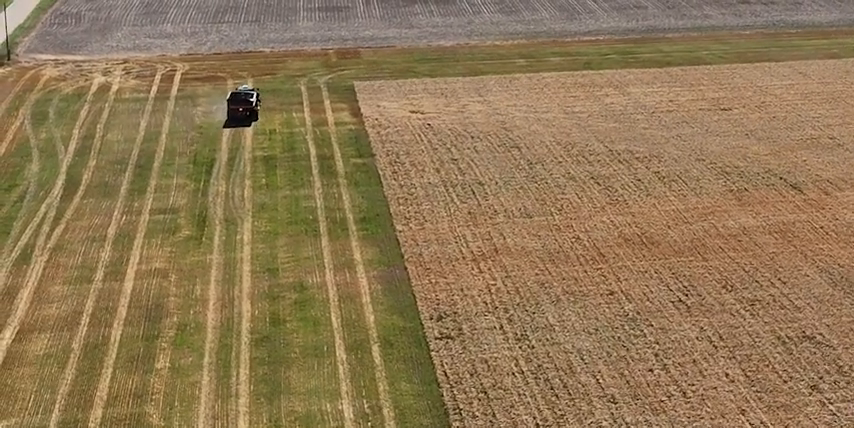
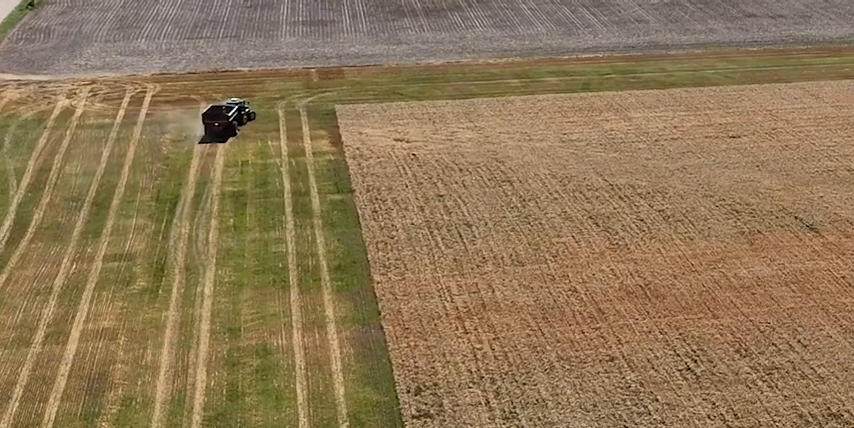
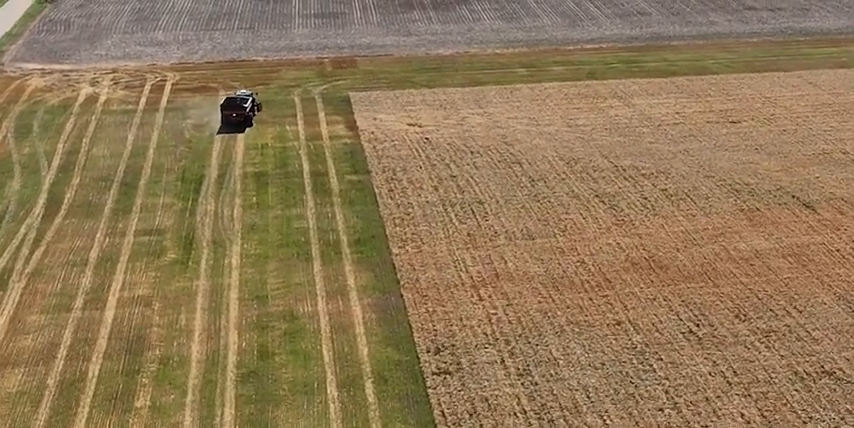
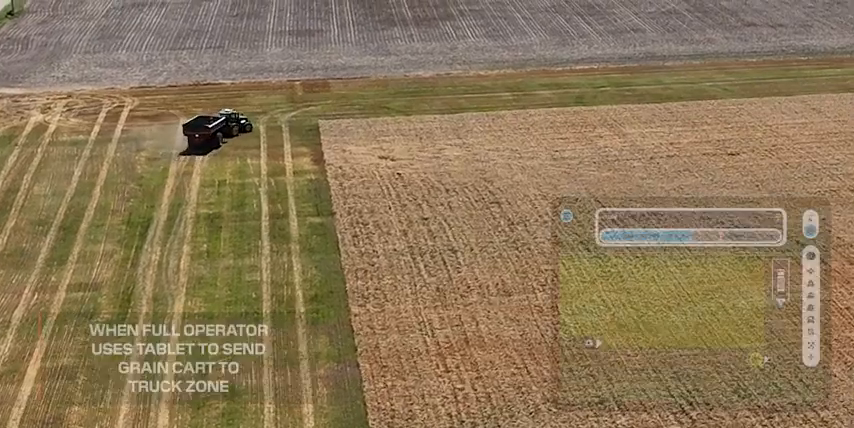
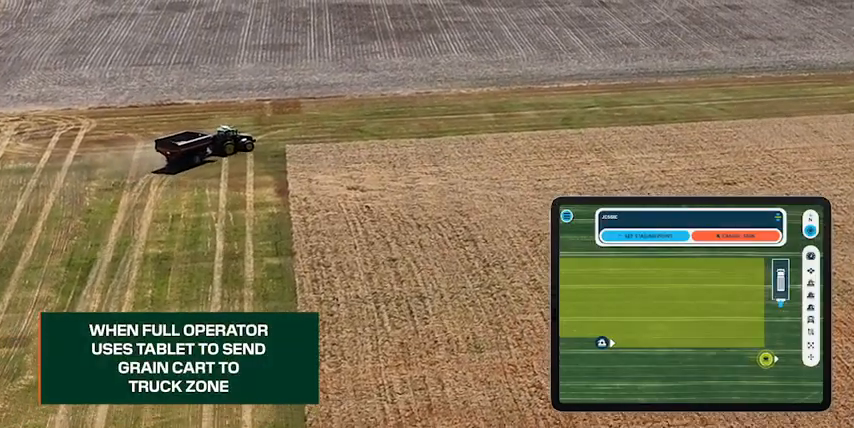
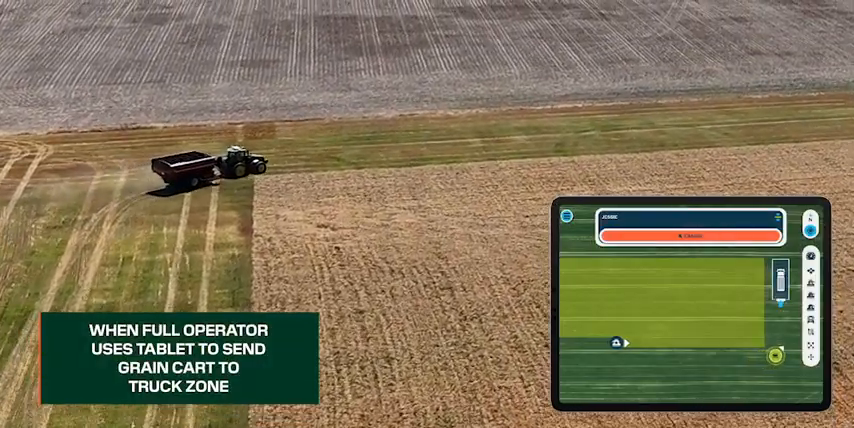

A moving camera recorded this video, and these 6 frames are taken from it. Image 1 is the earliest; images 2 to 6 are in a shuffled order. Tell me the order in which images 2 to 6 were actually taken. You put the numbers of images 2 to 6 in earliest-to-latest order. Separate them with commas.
3, 2, 4, 5, 6
